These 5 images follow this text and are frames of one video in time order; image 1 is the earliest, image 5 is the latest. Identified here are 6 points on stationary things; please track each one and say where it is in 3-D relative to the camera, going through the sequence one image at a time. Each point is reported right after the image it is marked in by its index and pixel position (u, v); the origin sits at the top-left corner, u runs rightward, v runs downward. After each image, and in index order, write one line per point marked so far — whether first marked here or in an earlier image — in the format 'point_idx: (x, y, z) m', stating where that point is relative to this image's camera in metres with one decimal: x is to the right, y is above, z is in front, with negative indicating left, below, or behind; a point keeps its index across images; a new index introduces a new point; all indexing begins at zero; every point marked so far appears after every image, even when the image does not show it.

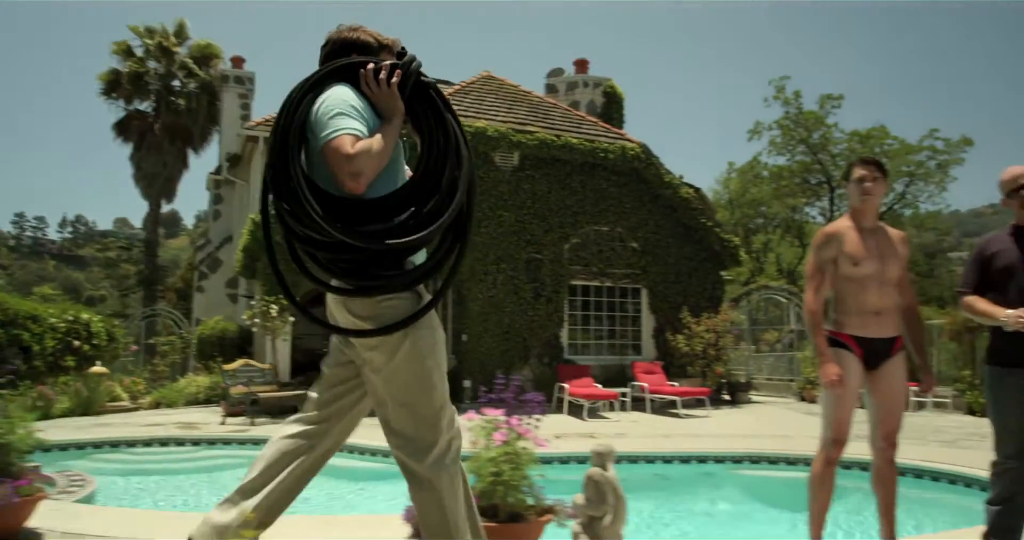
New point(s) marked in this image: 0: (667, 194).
0: (+3.5, +1.7, +15.8) m
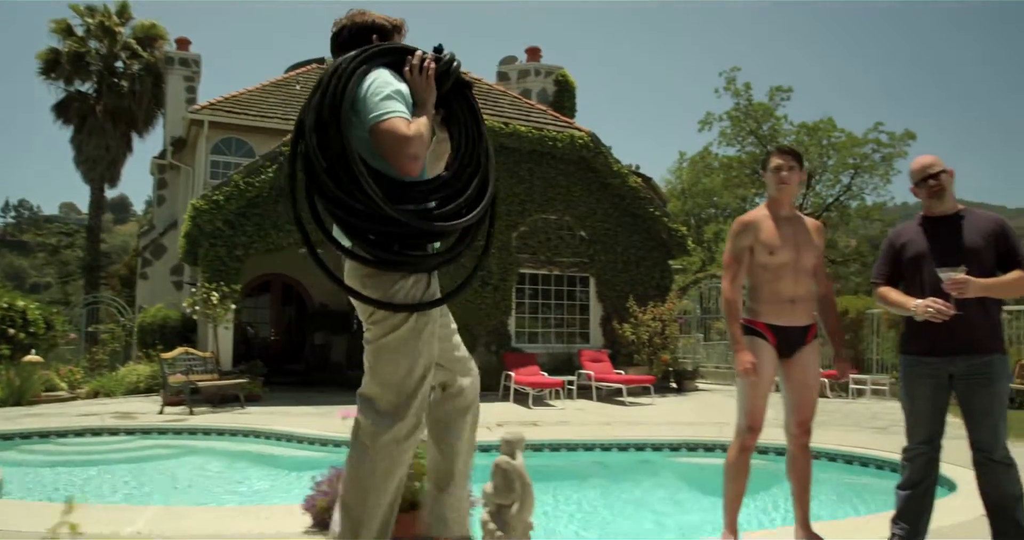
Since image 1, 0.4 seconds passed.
0: (+2.3, +2.0, +15.8) m
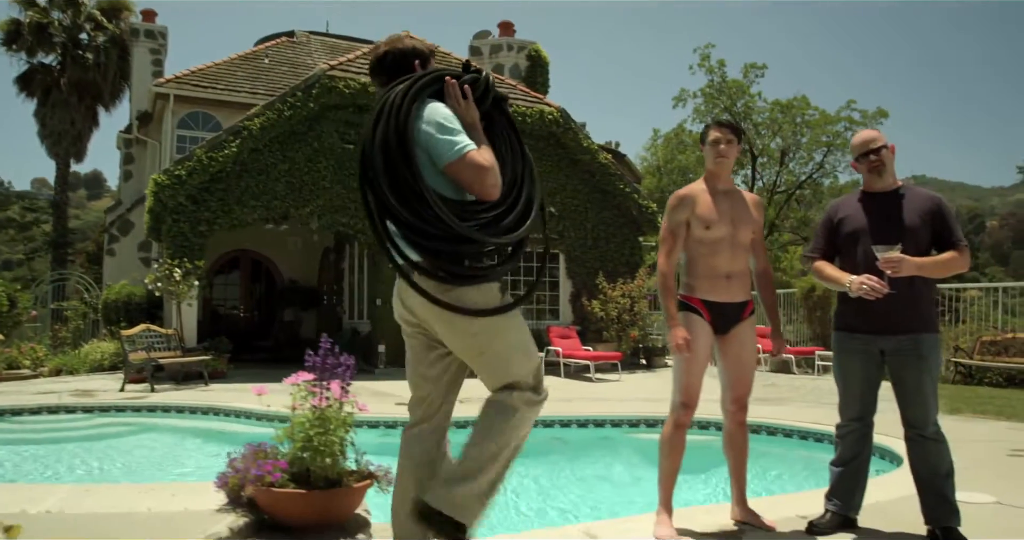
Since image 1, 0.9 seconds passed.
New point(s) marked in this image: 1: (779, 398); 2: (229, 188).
0: (+1.7, +2.5, +15.7) m
1: (+3.7, -1.8, +9.8) m
2: (-5.7, +1.7, +14.2) m
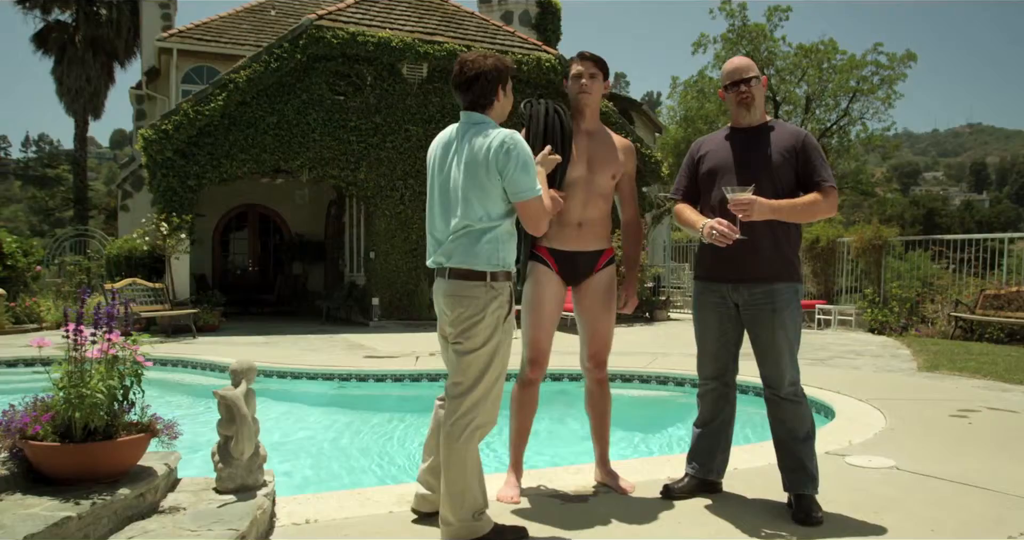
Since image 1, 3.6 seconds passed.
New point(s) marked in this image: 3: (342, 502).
0: (+1.5, +3.5, +15.3) m
1: (+3.3, -1.1, +9.5) m
2: (-5.9, +2.6, +14.1) m
3: (-0.7, -0.9, +2.9) m
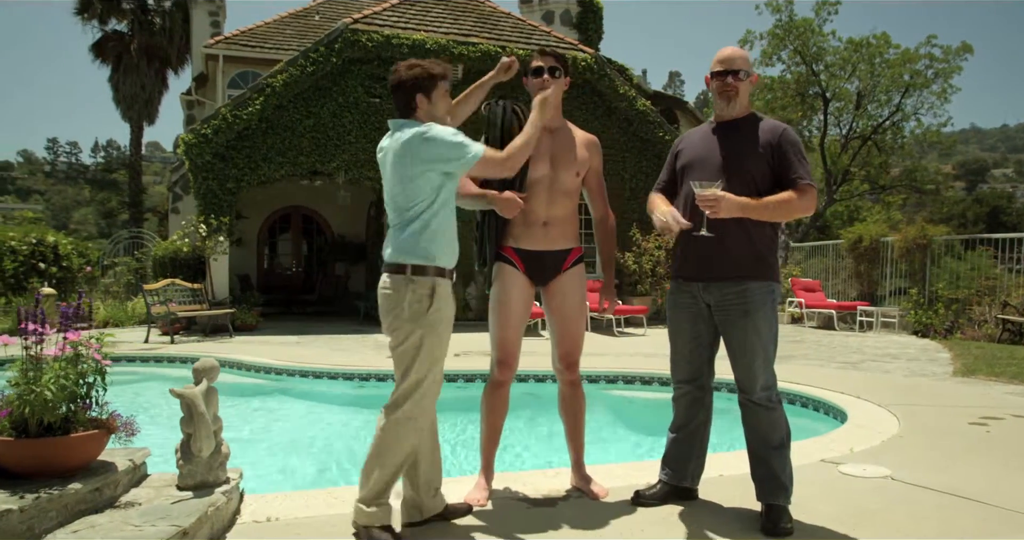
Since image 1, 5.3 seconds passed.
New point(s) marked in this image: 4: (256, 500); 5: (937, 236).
0: (+2.2, +3.5, +15.1) m
1: (+3.6, -1.1, +9.2) m
2: (-5.2, +2.6, +14.4) m
3: (-0.8, -0.9, +2.9) m
4: (-1.0, -0.9, +2.9) m
5: (+7.7, +0.6, +12.7) m
